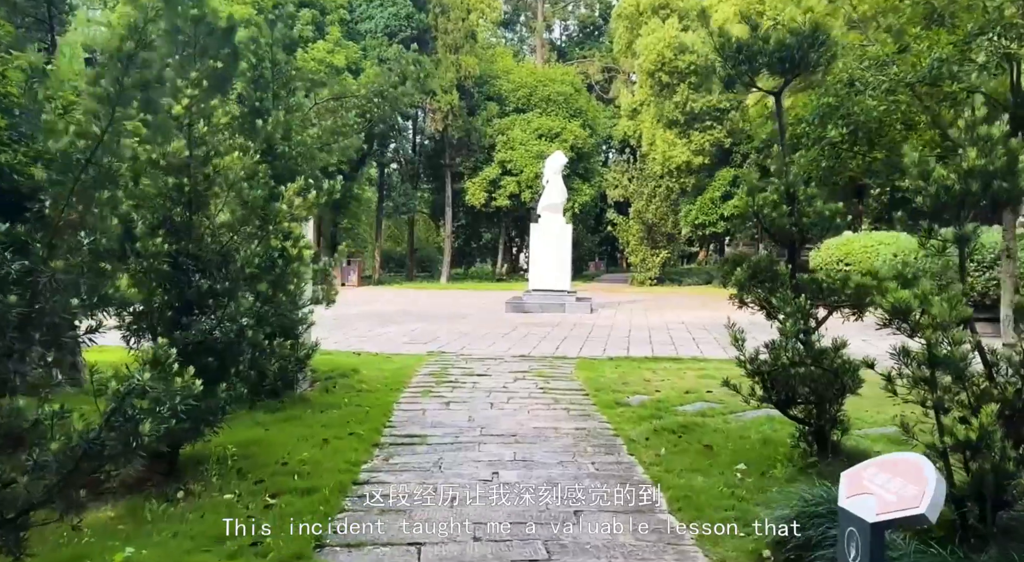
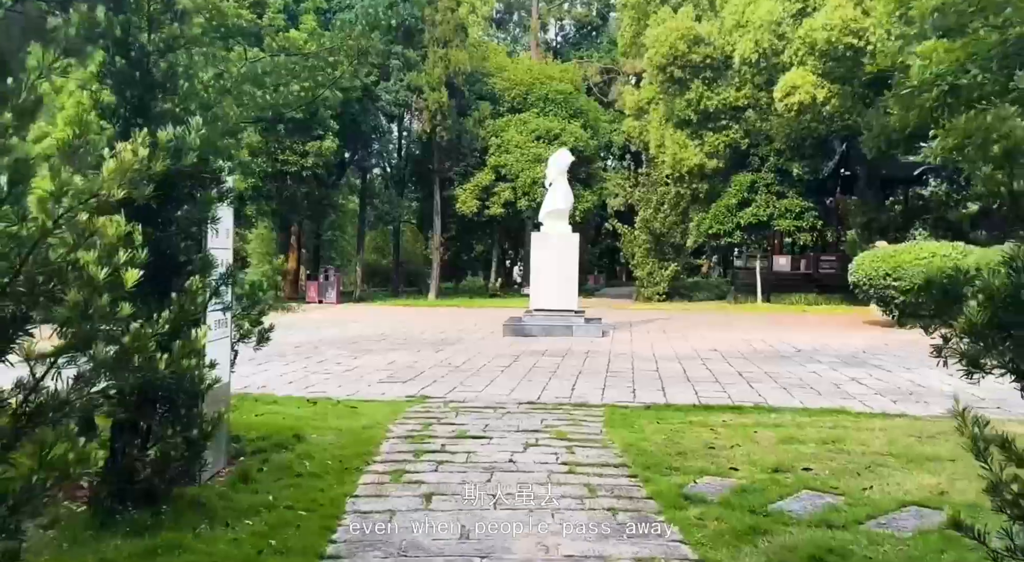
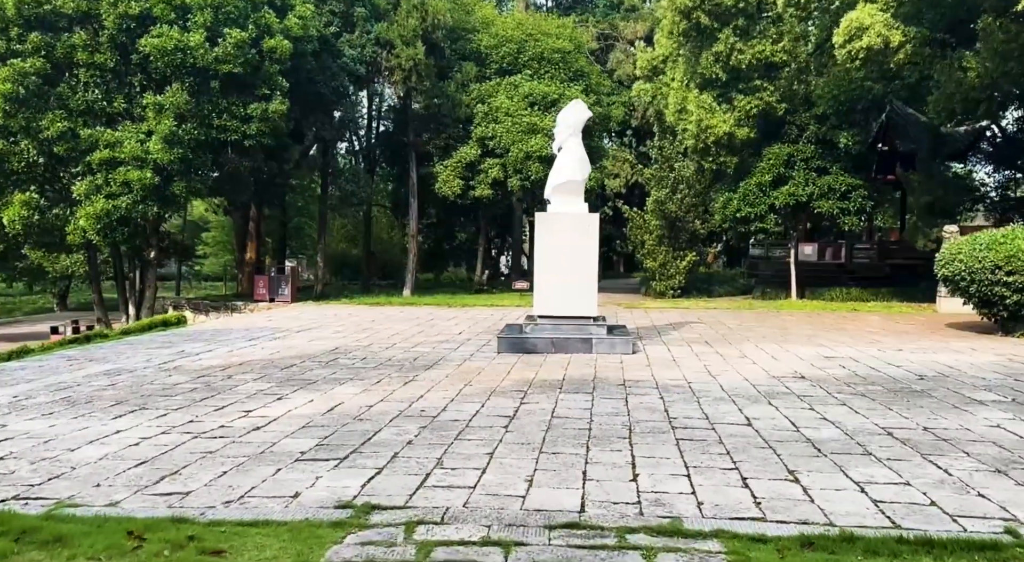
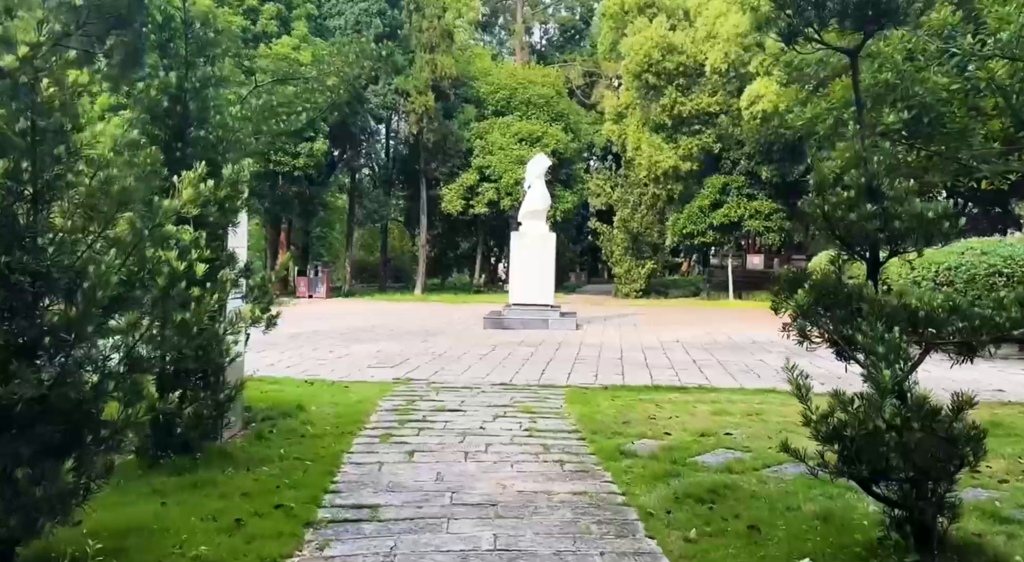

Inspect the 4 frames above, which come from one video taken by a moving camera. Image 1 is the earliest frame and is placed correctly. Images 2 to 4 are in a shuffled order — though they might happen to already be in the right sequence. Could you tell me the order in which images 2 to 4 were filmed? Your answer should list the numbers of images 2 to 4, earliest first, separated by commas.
4, 2, 3
